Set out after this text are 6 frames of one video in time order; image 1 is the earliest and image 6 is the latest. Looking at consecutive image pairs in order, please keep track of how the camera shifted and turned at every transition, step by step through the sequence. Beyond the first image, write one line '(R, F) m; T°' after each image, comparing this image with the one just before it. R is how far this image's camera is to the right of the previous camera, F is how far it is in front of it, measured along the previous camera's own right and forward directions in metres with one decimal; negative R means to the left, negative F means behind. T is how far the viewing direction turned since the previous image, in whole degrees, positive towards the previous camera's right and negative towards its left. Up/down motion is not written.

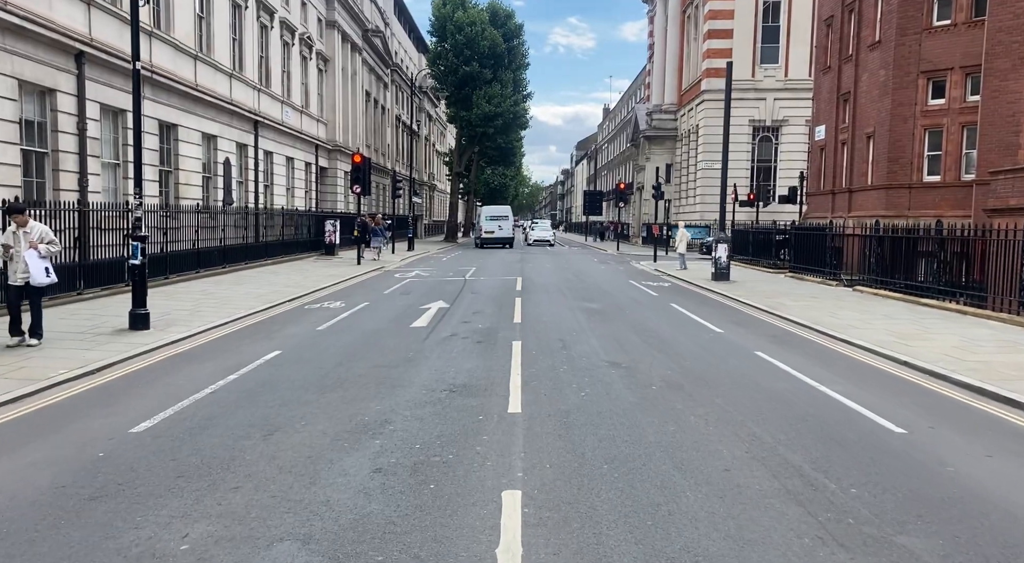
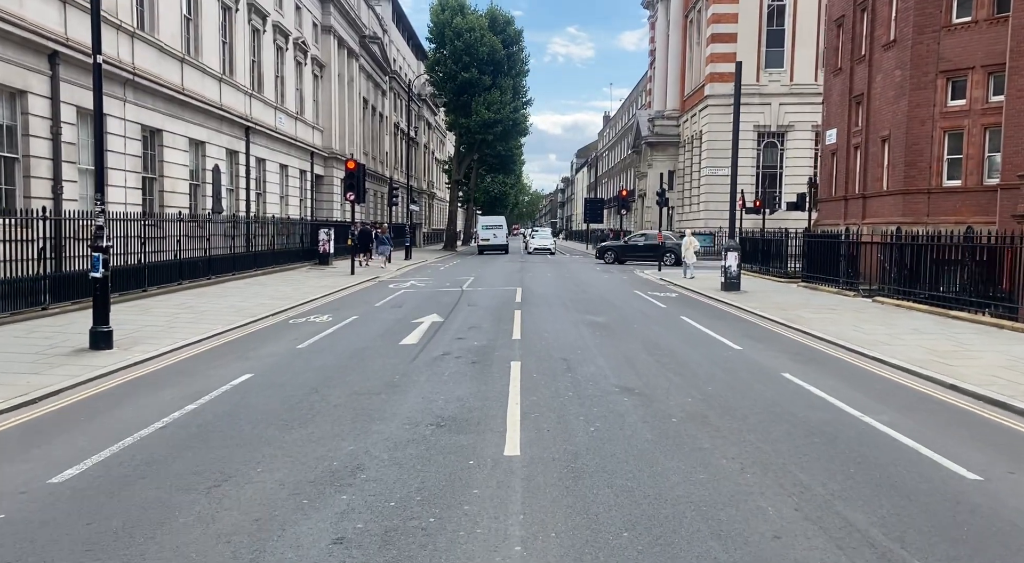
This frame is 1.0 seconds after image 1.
(0.0, +0.9) m; 0°
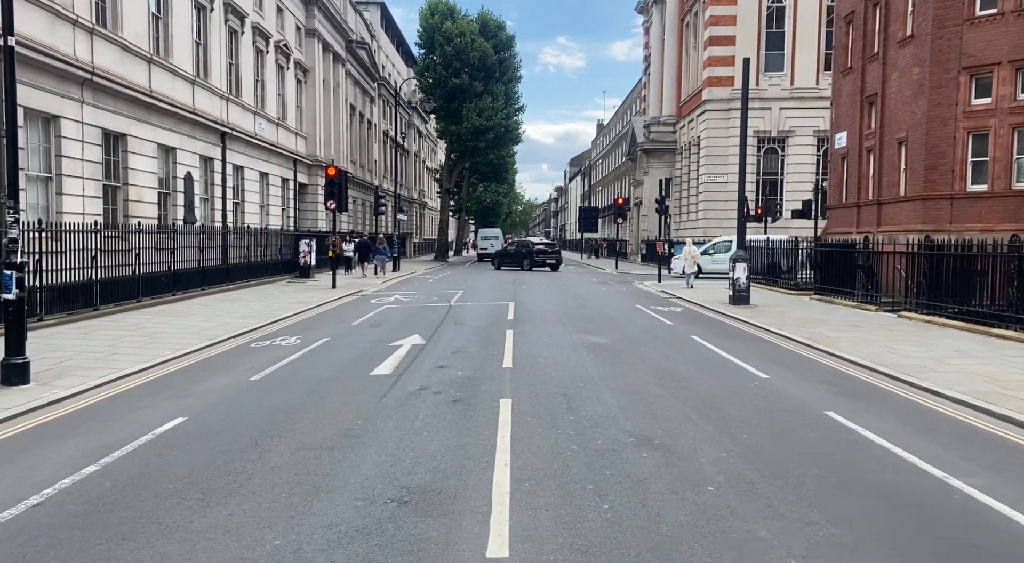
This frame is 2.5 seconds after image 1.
(0.0, +1.4) m; +1°
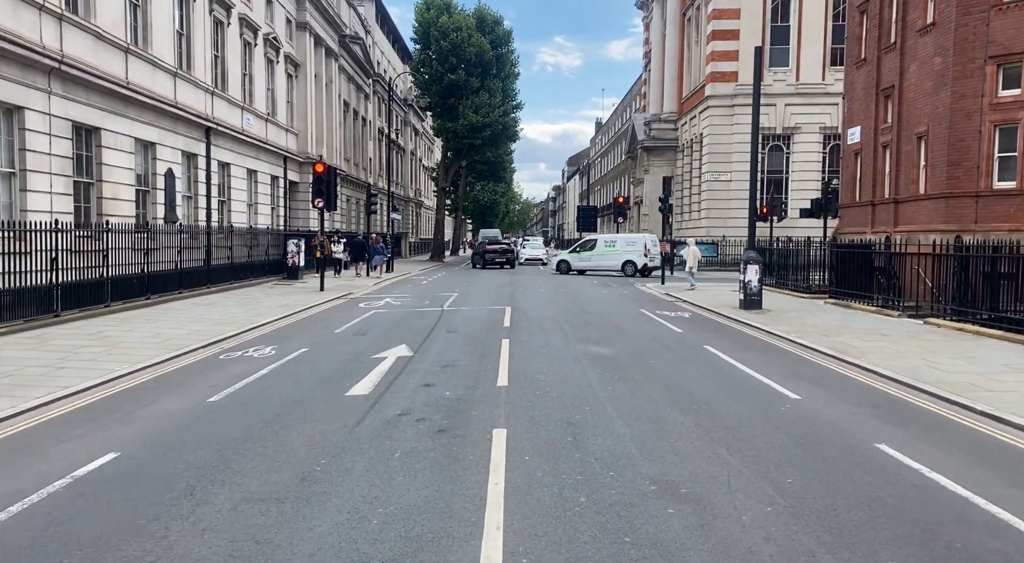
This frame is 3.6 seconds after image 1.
(0.0, +1.1) m; 0°
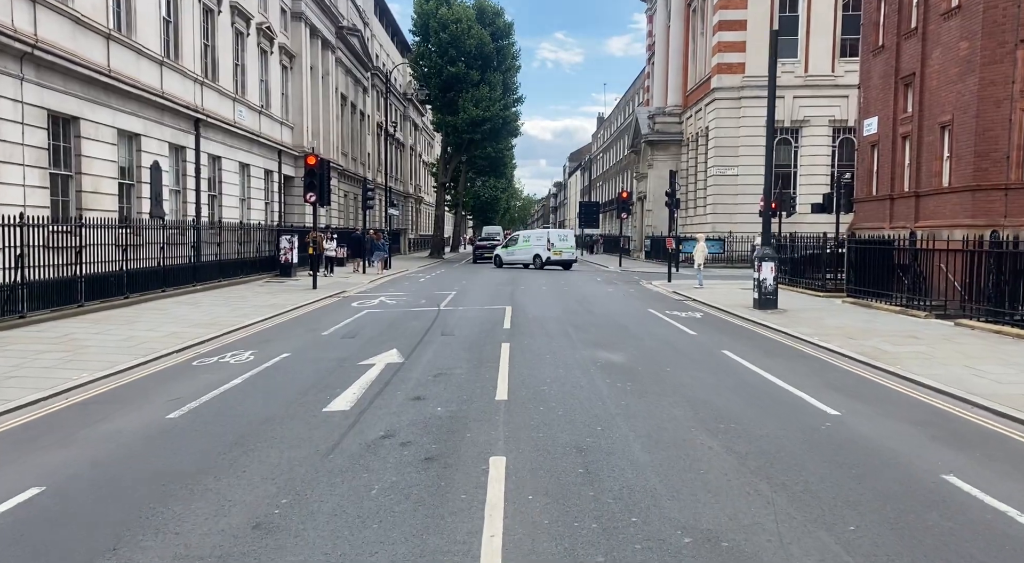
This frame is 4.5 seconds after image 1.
(0.0, +0.9) m; 0°
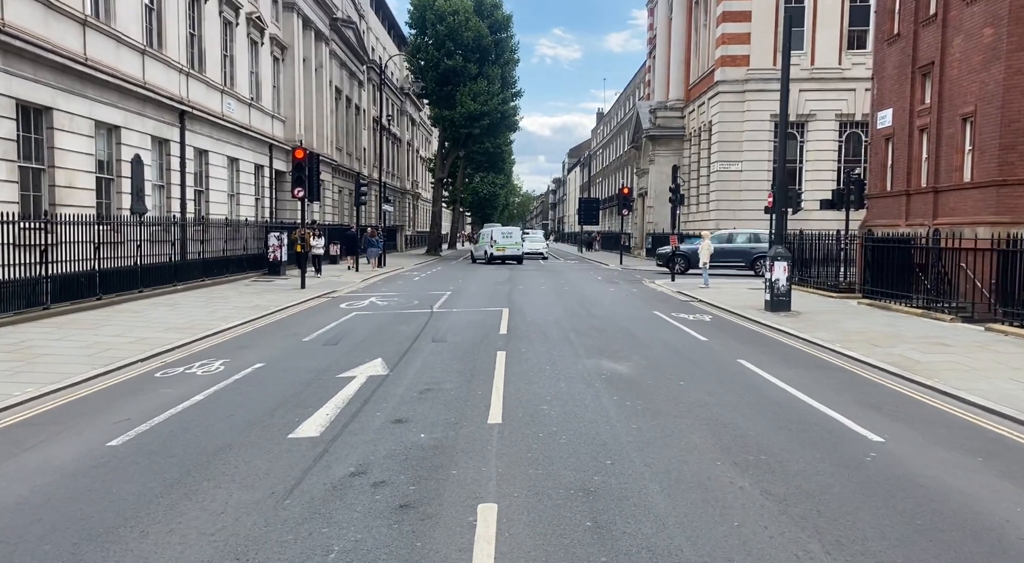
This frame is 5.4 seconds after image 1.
(0.0, +0.9) m; 0°
